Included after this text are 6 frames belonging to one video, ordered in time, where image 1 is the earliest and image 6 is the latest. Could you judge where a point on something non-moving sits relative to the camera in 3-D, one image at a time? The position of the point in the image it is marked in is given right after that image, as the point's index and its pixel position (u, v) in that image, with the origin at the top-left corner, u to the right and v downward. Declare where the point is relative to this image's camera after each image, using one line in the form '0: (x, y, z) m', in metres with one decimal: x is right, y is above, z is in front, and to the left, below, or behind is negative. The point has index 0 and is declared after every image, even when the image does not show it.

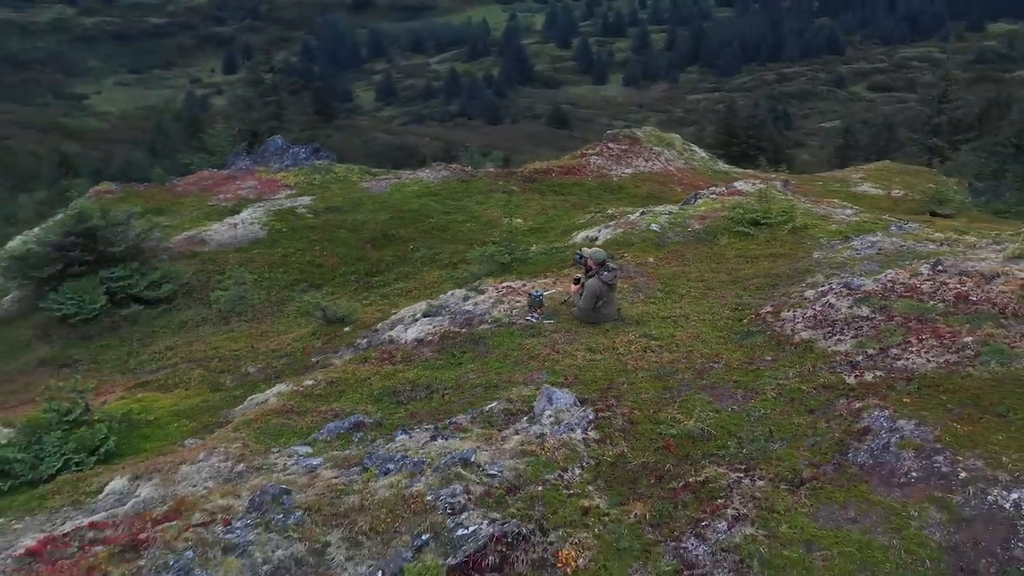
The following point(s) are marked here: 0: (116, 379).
0: (-4.6, -1.0, +13.6) m
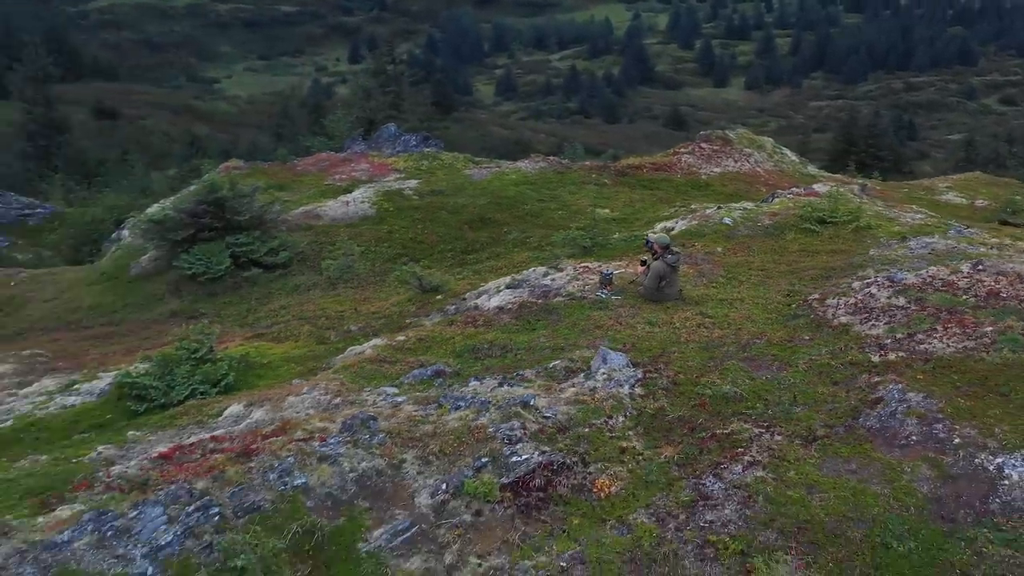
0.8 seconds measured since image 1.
0: (-3.6, -0.5, +15.4) m
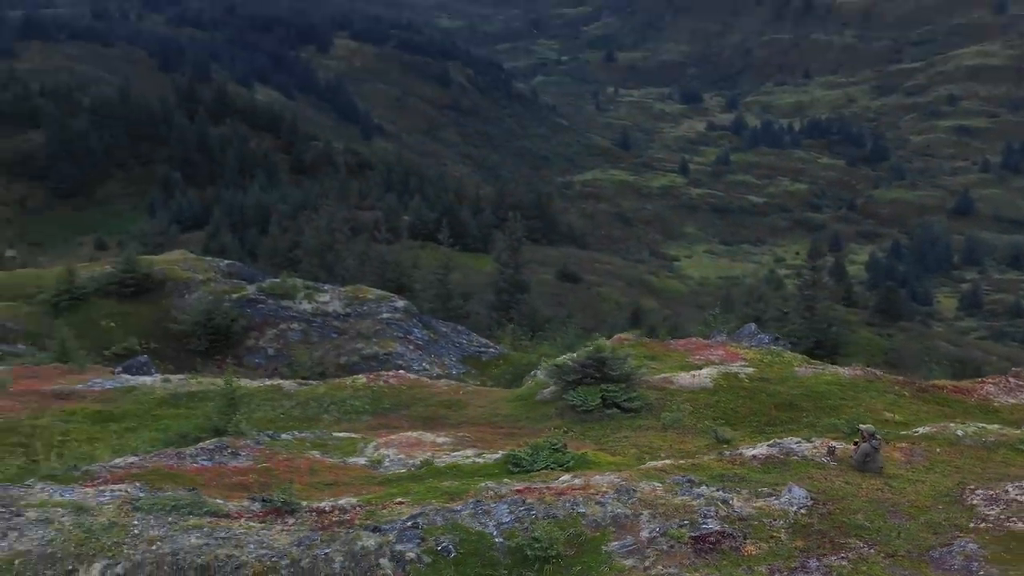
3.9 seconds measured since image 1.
0: (+1.5, -3.1, +23.1) m
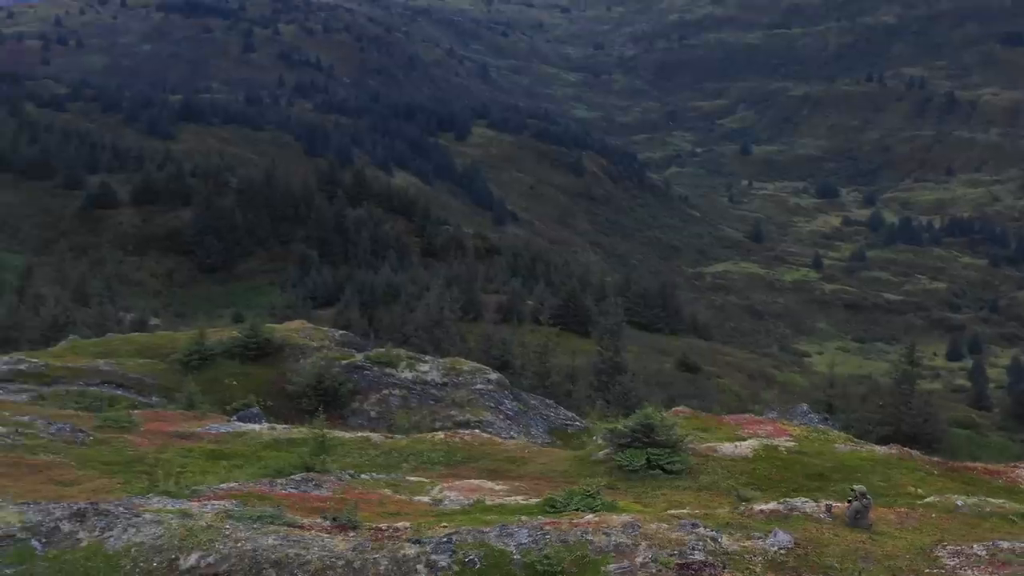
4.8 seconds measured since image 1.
0: (+2.6, -4.7, +26.2) m
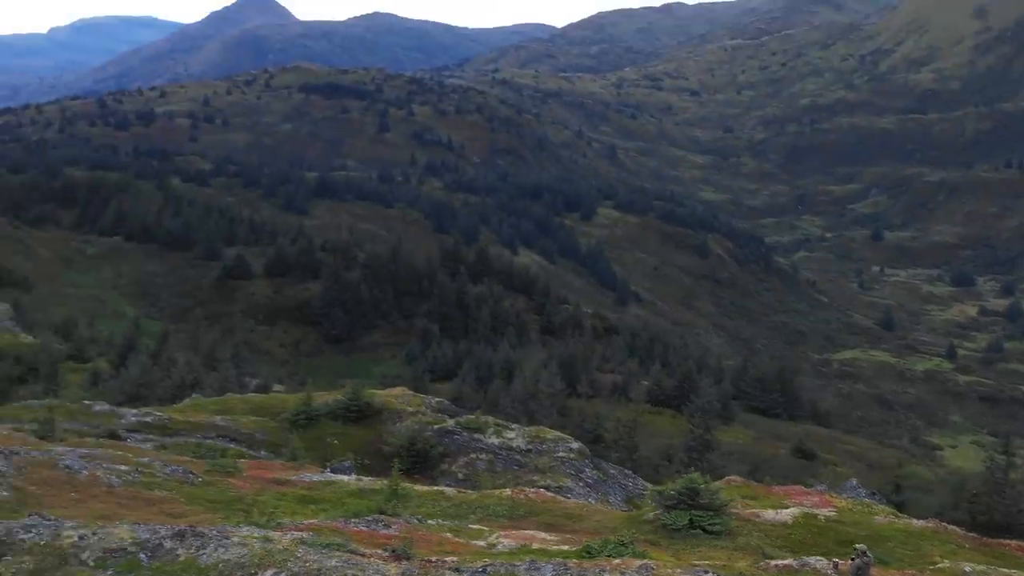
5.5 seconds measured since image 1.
0: (+3.8, -6.5, +28.8) m
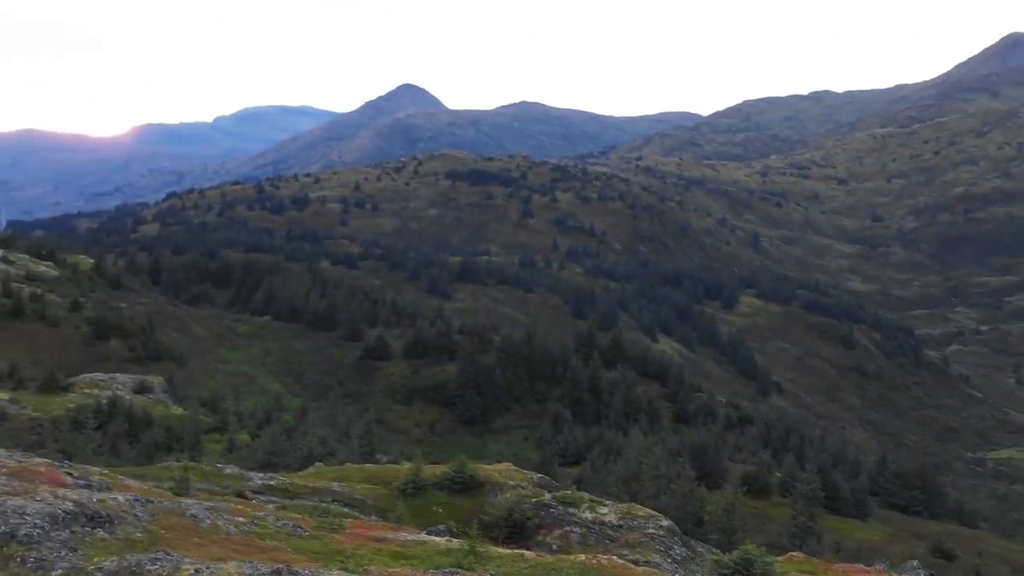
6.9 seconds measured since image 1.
0: (+5.4, -8.8, +31.5) m
